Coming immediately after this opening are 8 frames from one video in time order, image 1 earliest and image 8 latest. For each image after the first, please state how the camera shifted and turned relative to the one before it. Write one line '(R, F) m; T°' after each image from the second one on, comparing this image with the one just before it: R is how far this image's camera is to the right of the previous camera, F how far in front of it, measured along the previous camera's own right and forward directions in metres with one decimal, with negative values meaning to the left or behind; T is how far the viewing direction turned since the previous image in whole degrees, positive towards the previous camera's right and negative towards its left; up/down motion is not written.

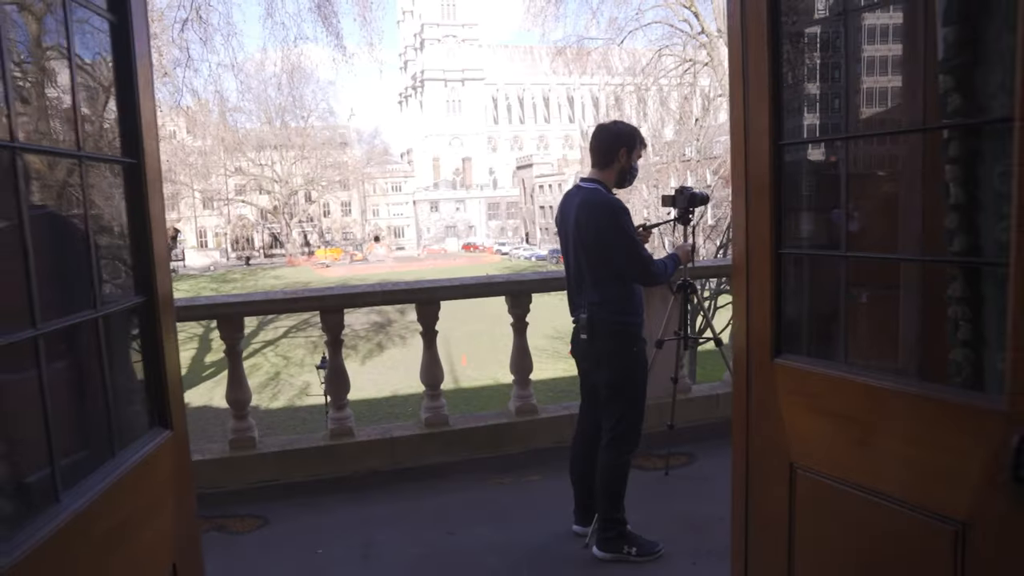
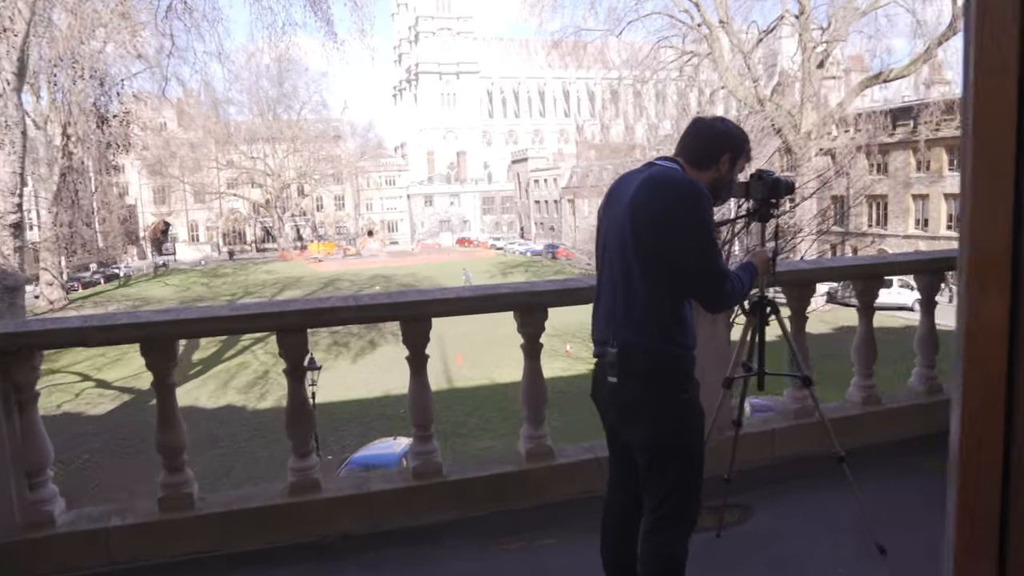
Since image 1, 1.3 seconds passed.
(-0.1, +0.9) m; 0°
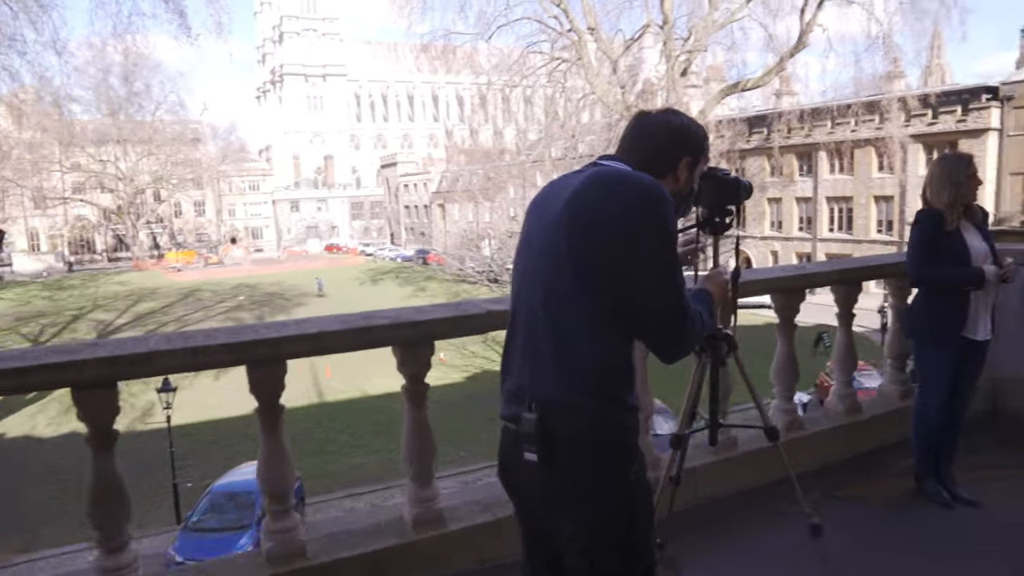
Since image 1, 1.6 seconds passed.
(0.0, +0.7) m; +9°
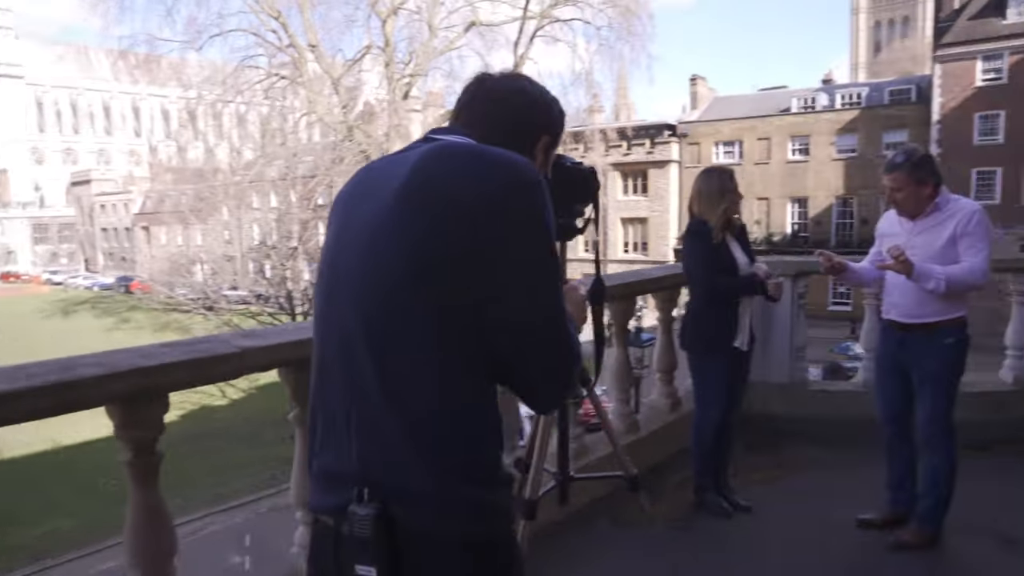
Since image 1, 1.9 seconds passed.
(-0.1, +0.6) m; +19°
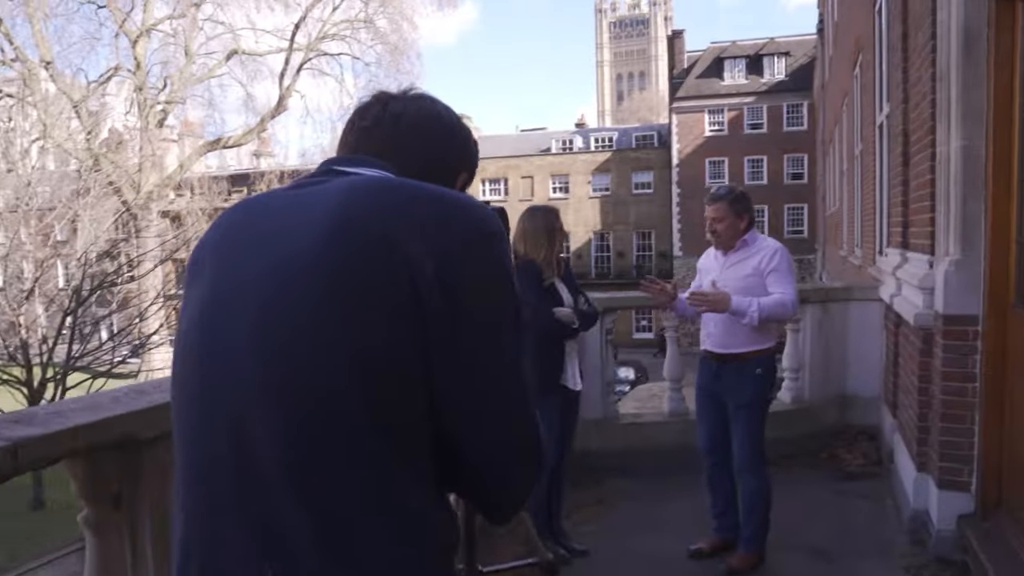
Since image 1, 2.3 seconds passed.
(-0.2, +0.2) m; +16°
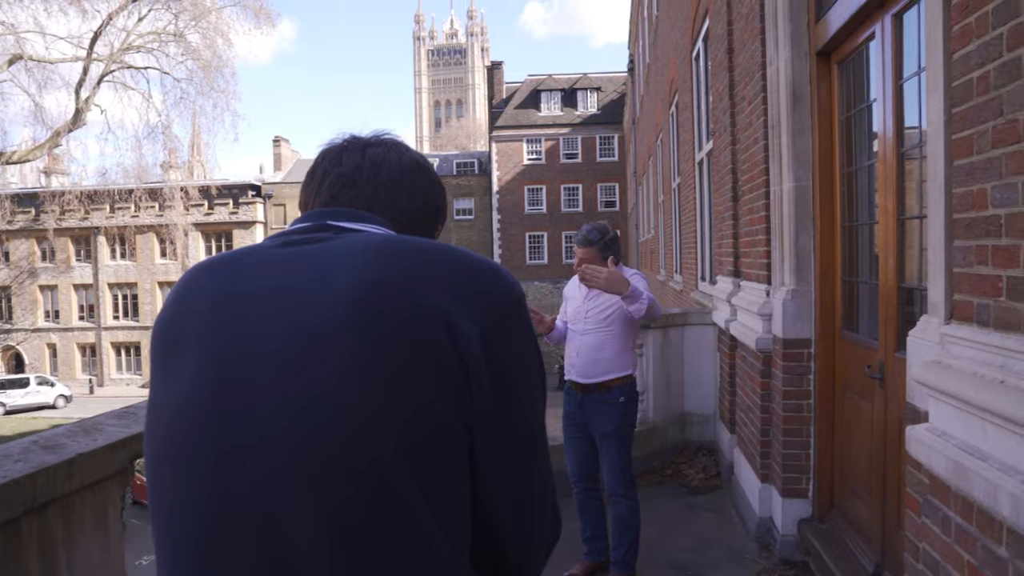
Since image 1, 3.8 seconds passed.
(-0.3, 0.0) m; +13°
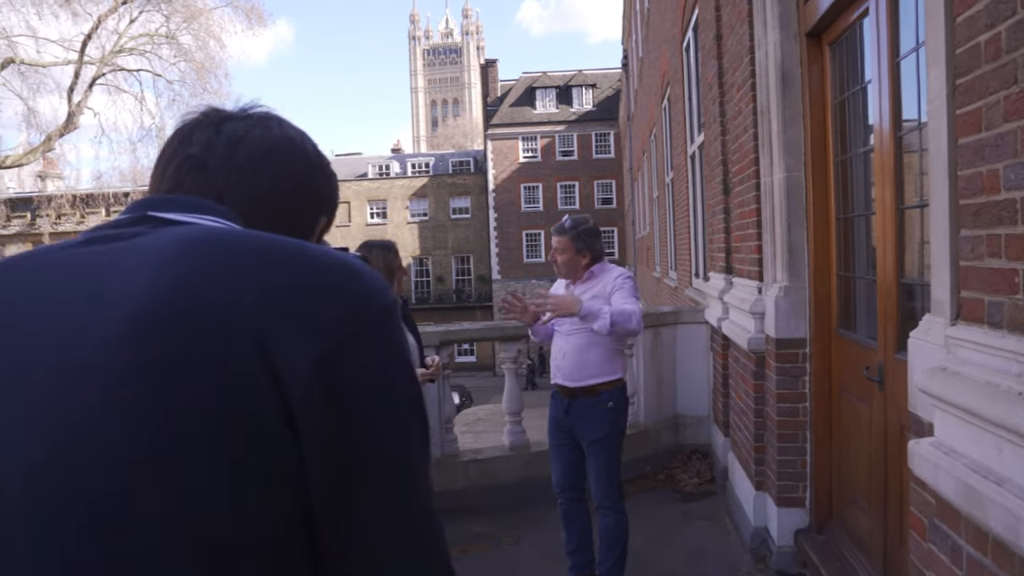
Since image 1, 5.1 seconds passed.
(+0.1, +0.3) m; 0°
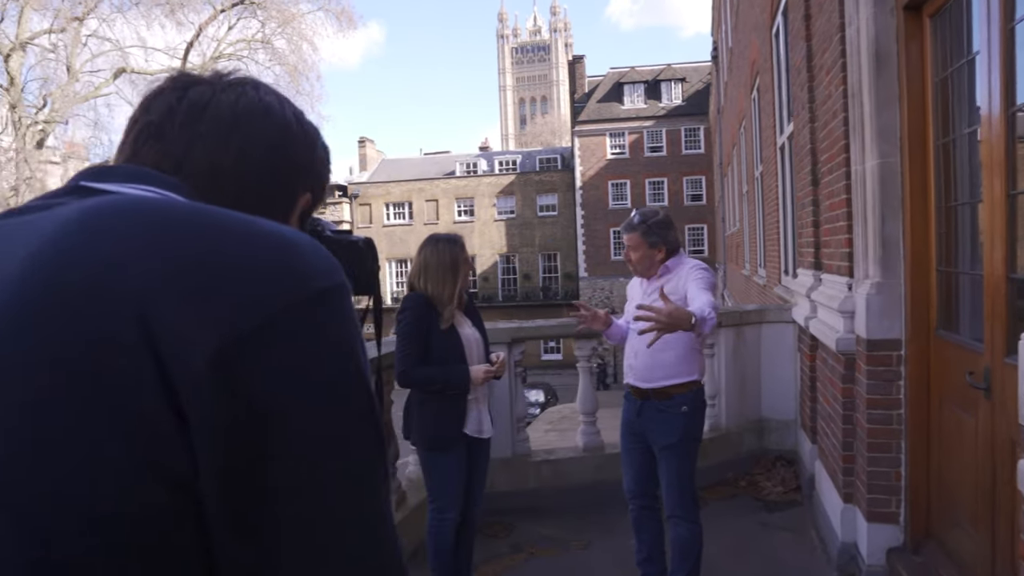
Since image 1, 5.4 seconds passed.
(+0.1, +0.2) m; -6°
